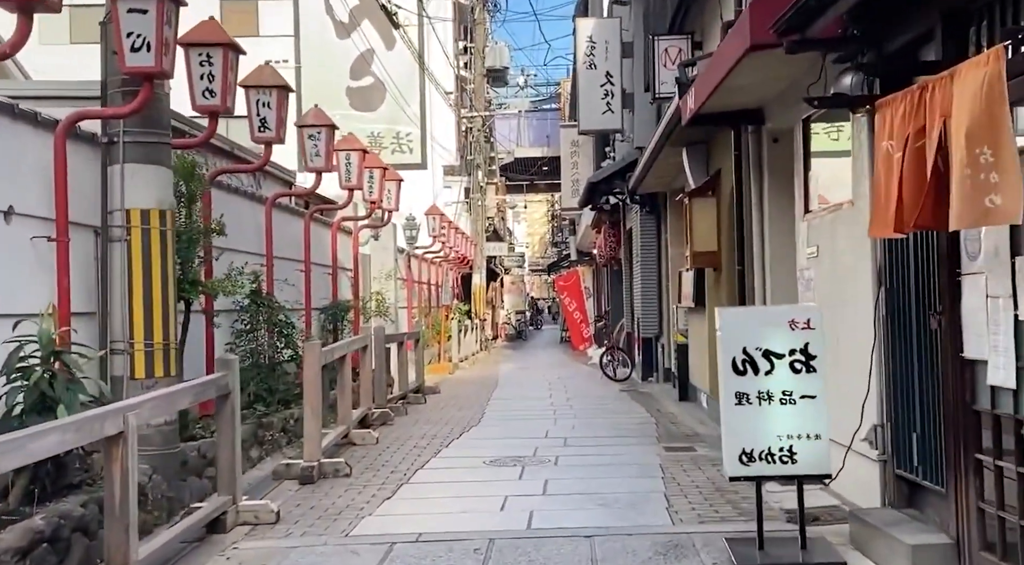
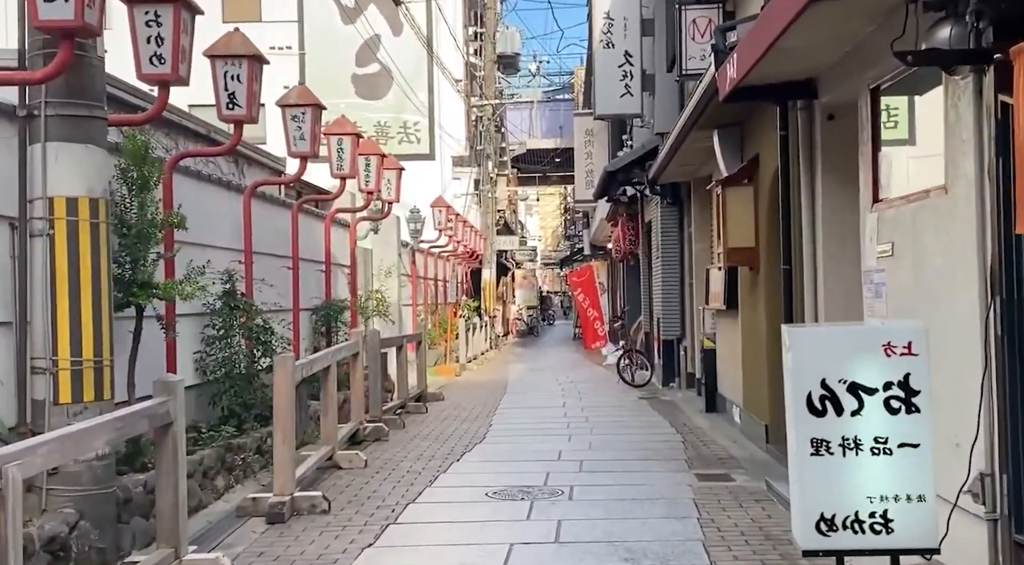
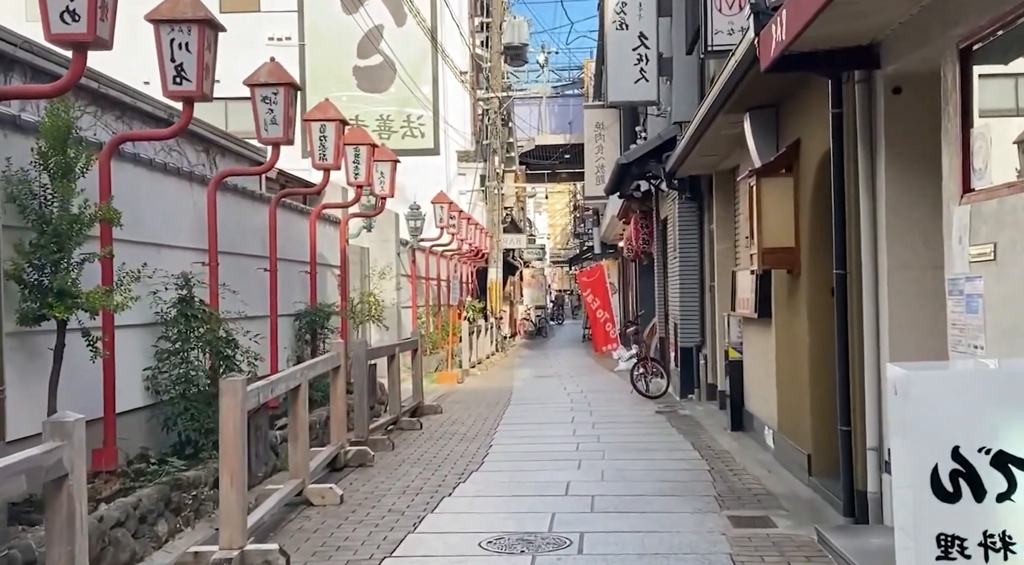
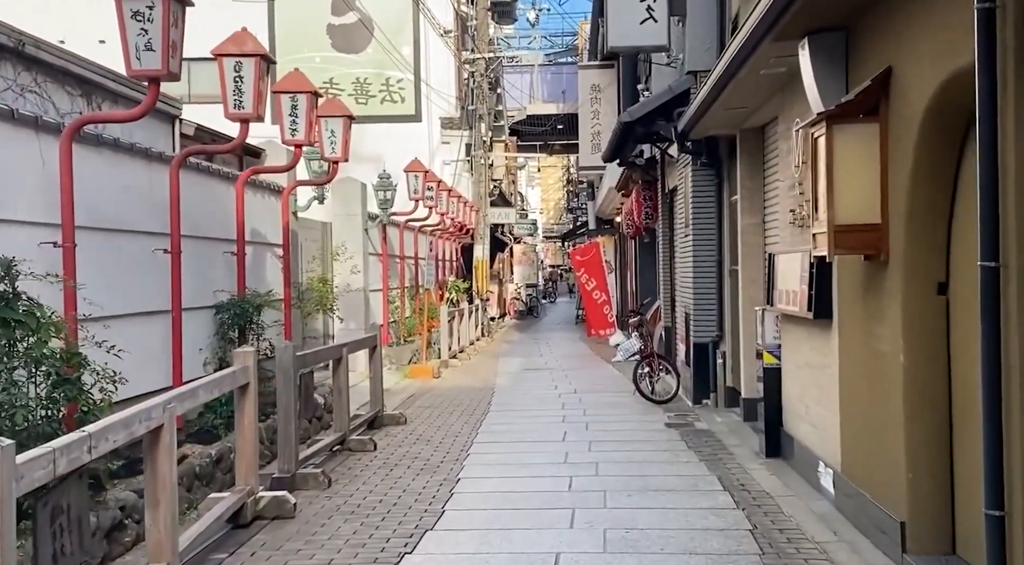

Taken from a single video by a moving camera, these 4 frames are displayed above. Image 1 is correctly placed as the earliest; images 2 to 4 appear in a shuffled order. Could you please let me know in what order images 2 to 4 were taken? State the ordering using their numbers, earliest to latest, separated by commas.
2, 3, 4
